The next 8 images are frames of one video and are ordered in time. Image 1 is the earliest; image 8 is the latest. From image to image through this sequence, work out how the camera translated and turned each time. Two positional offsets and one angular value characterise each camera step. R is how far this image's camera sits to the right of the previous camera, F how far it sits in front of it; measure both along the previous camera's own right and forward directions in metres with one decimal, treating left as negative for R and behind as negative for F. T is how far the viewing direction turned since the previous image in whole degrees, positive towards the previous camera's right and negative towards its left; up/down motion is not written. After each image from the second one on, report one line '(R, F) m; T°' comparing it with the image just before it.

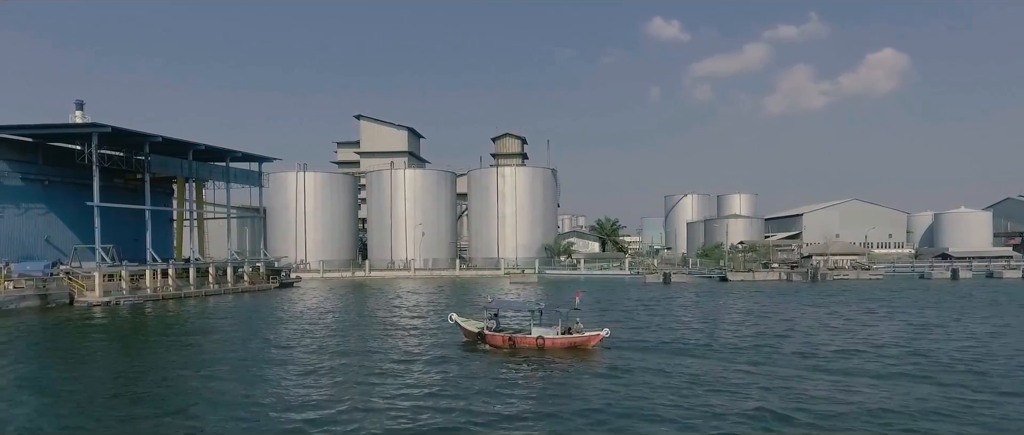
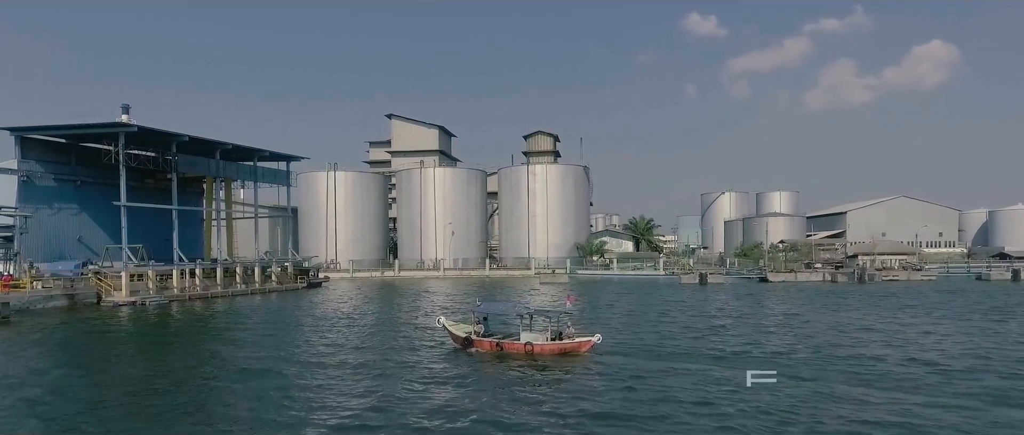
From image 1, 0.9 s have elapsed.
(+0.3, +1.1) m; -3°
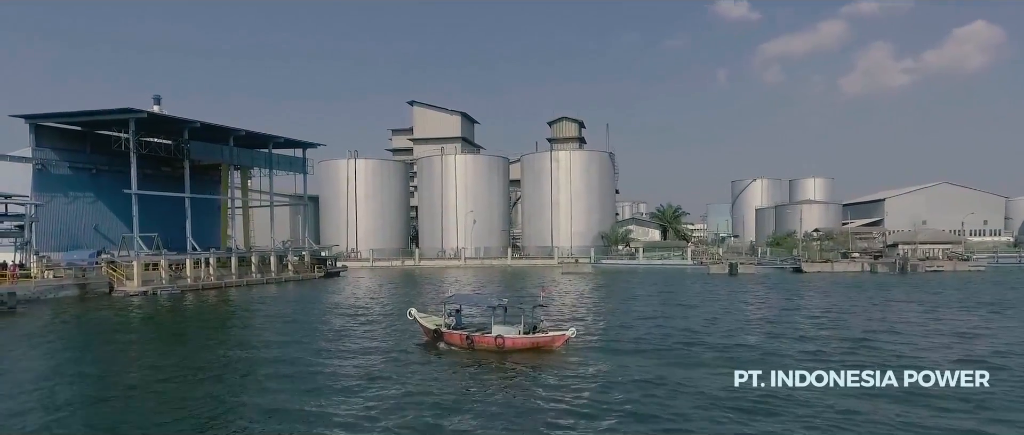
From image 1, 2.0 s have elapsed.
(+0.4, +1.4) m; -2°
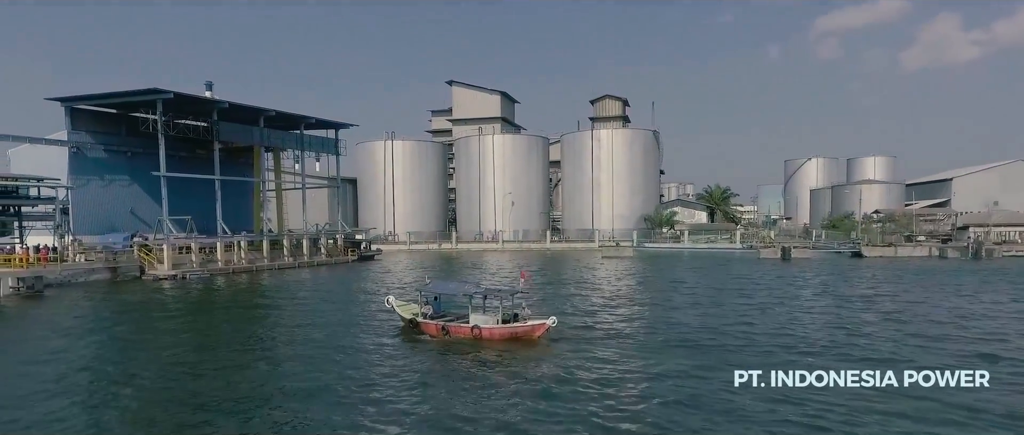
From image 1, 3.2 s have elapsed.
(+0.5, +1.6) m; -4°
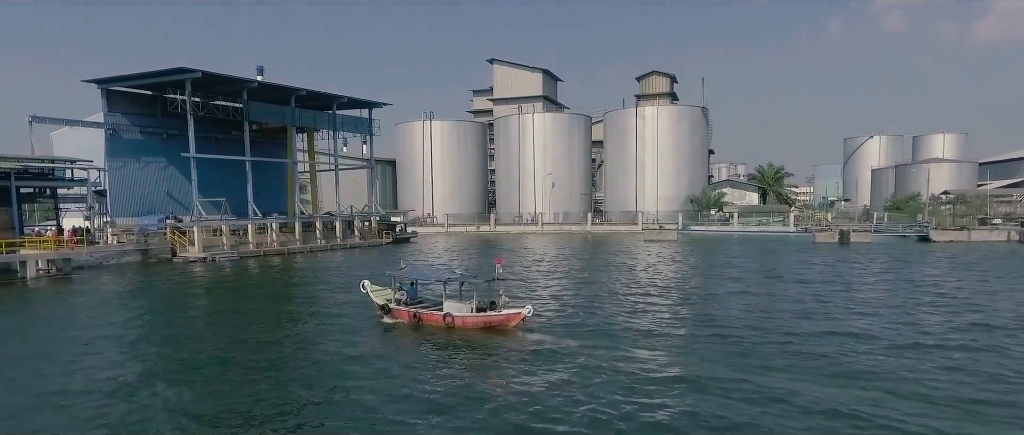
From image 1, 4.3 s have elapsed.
(+0.6, +1.5) m; -4°
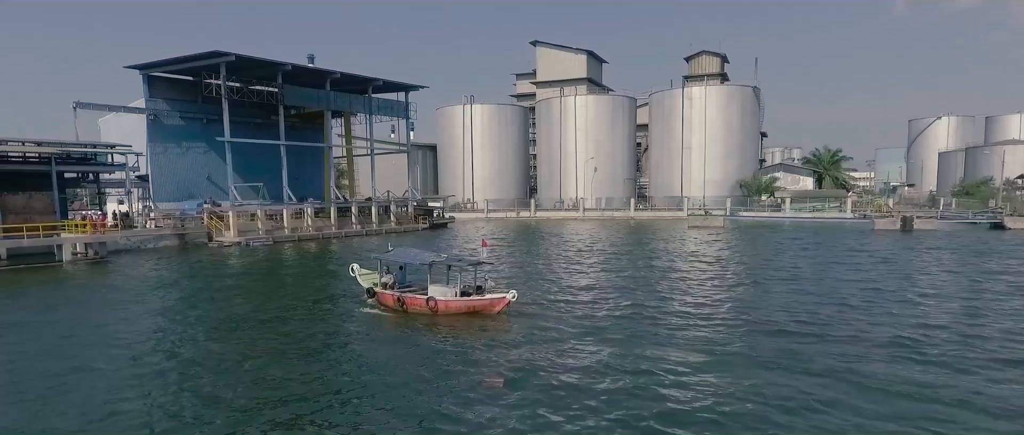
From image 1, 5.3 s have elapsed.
(+0.6, +1.1) m; -4°
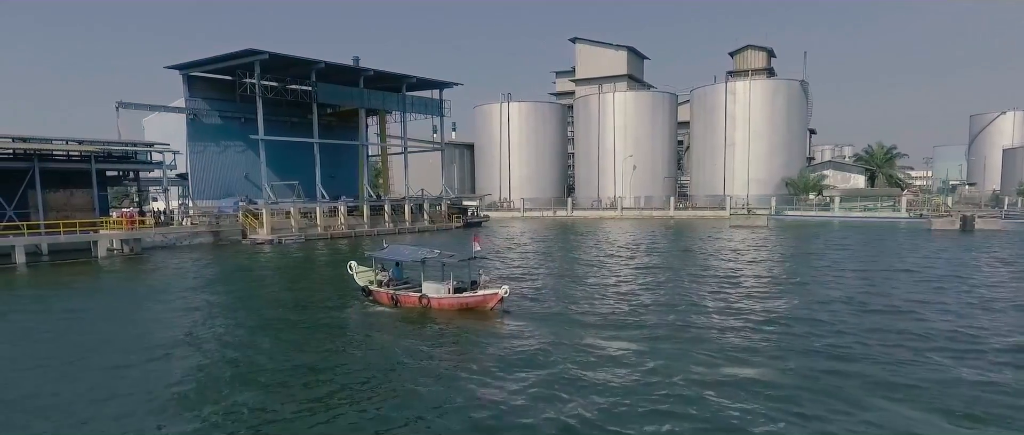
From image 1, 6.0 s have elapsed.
(+0.5, +0.7) m; -4°
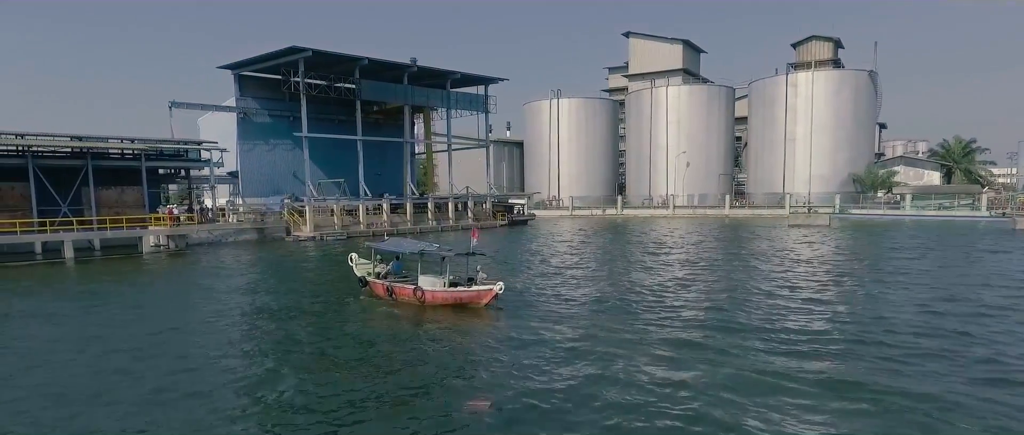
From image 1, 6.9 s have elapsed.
(+0.6, +0.9) m; -5°
